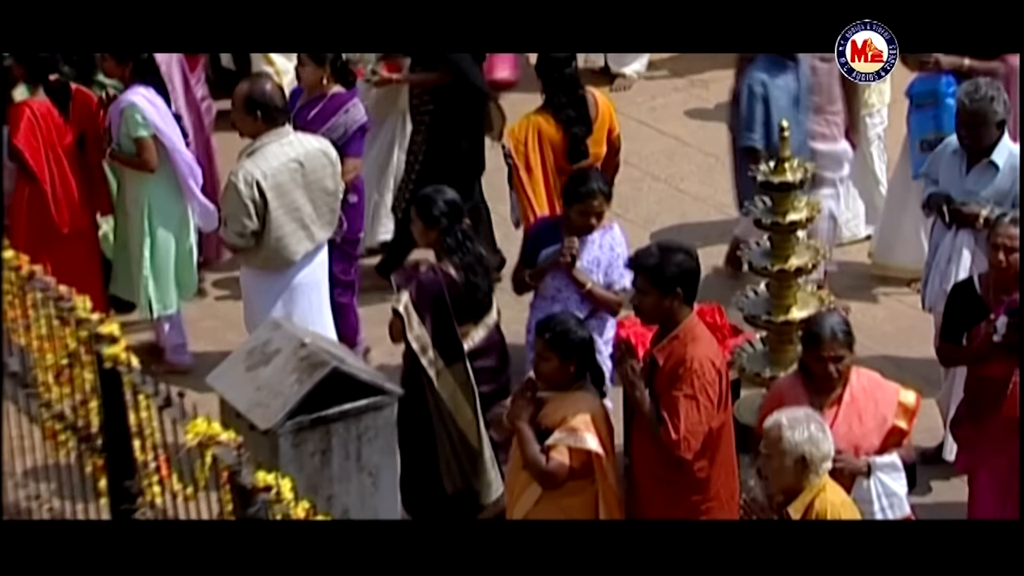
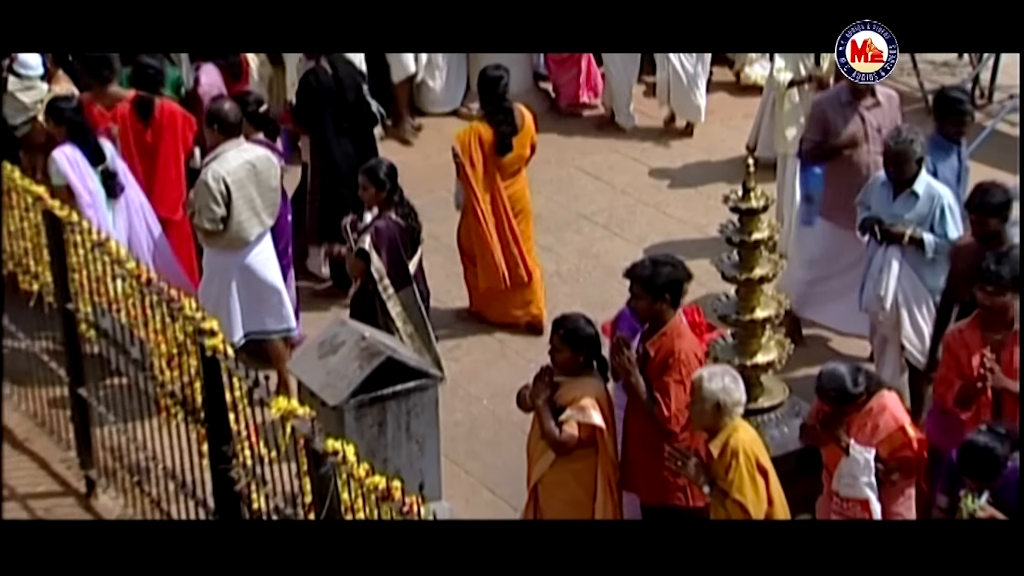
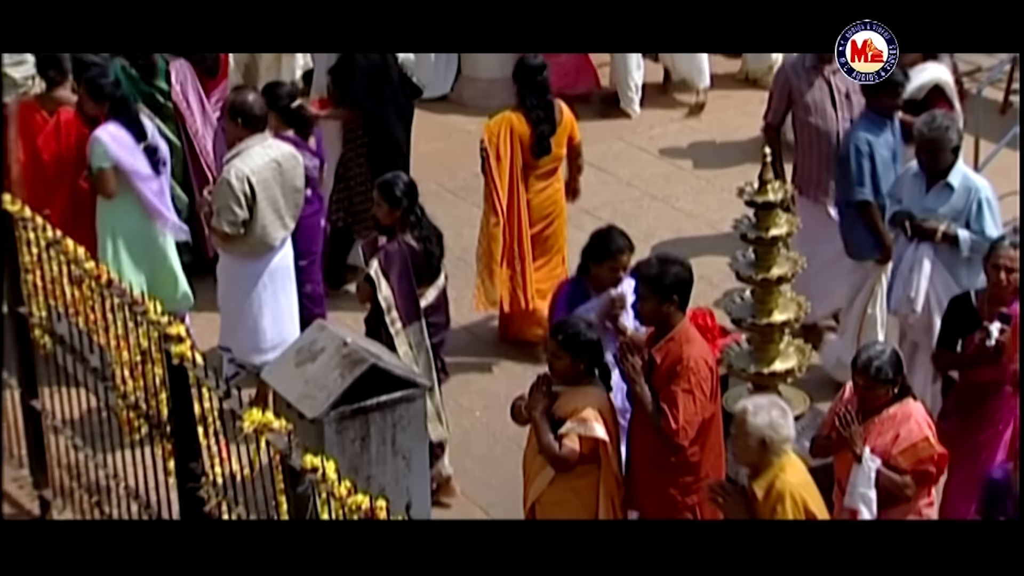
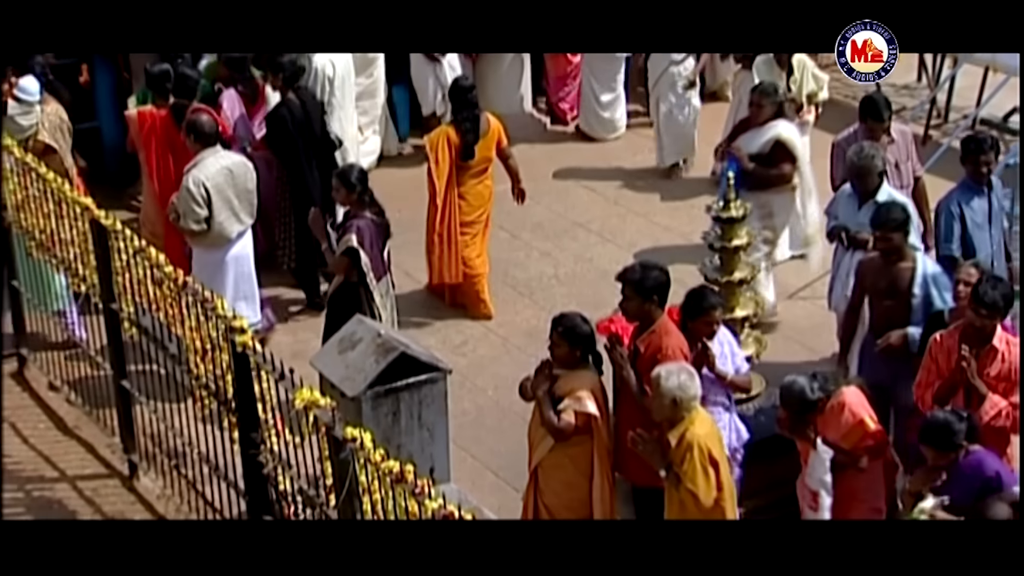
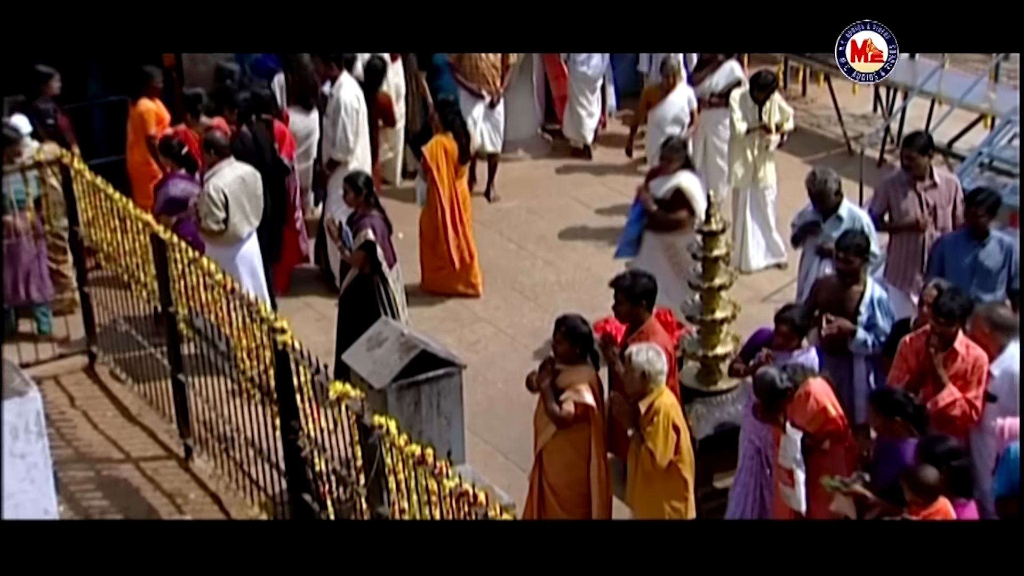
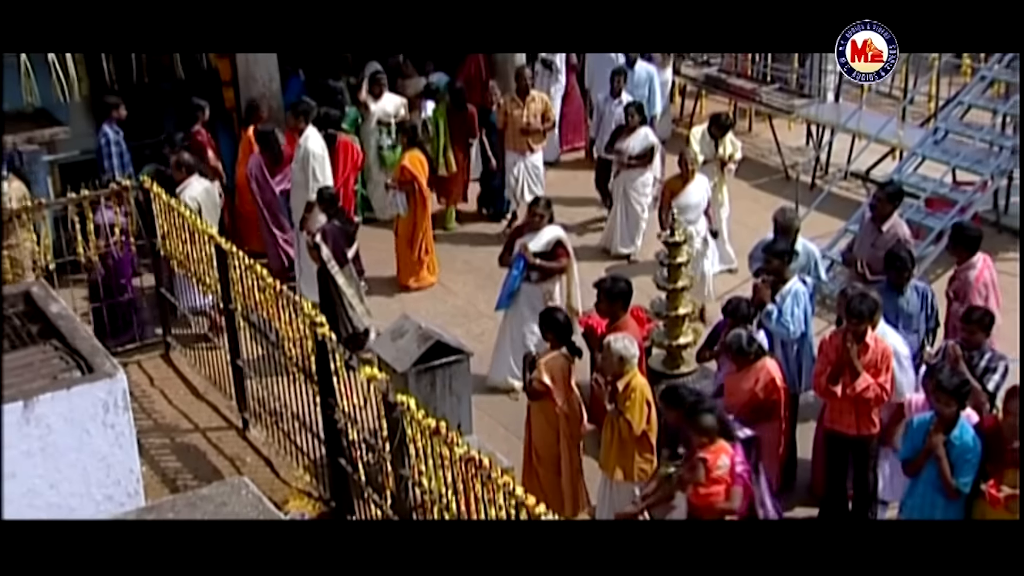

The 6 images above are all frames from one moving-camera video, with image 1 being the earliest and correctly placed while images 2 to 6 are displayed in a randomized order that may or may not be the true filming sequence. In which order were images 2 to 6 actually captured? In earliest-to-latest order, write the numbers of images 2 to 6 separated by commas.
3, 2, 4, 5, 6
